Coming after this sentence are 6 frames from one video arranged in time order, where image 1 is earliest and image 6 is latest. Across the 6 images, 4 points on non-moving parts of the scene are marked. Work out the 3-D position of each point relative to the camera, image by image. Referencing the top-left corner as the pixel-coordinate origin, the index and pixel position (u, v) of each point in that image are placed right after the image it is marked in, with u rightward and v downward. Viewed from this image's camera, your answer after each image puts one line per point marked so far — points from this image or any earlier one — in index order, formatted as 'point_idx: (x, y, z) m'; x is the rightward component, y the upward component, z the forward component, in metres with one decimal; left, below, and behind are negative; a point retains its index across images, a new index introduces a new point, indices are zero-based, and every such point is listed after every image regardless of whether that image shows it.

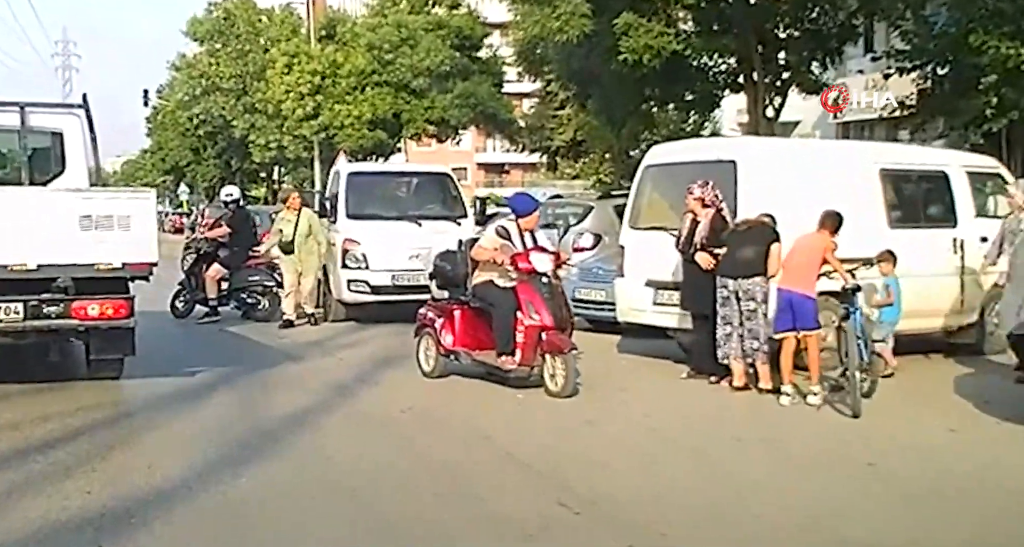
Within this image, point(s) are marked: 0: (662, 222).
0: (+1.5, +0.5, +11.6) m
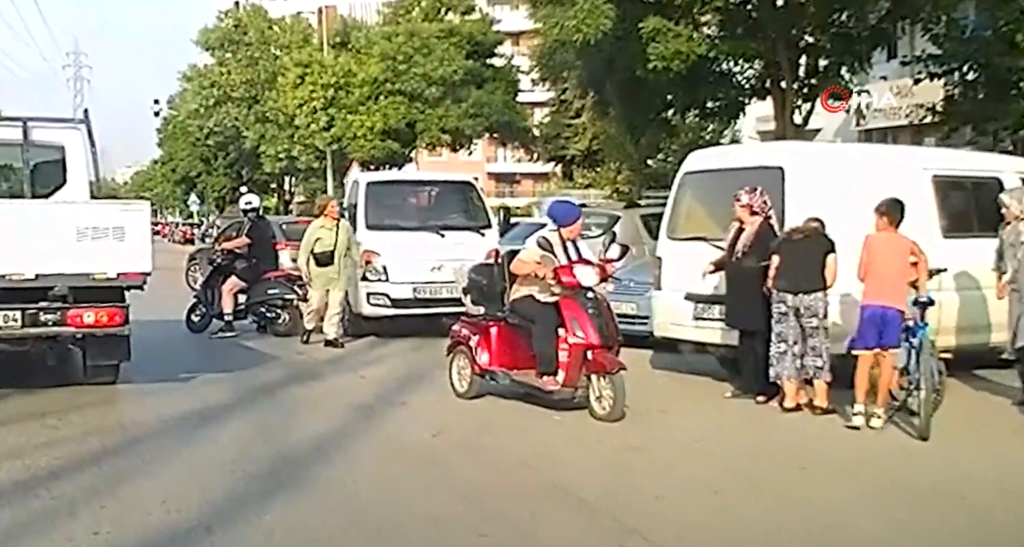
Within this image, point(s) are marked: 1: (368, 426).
0: (+1.8, +0.4, +11.0) m
1: (-1.0, -1.1, +8.4) m
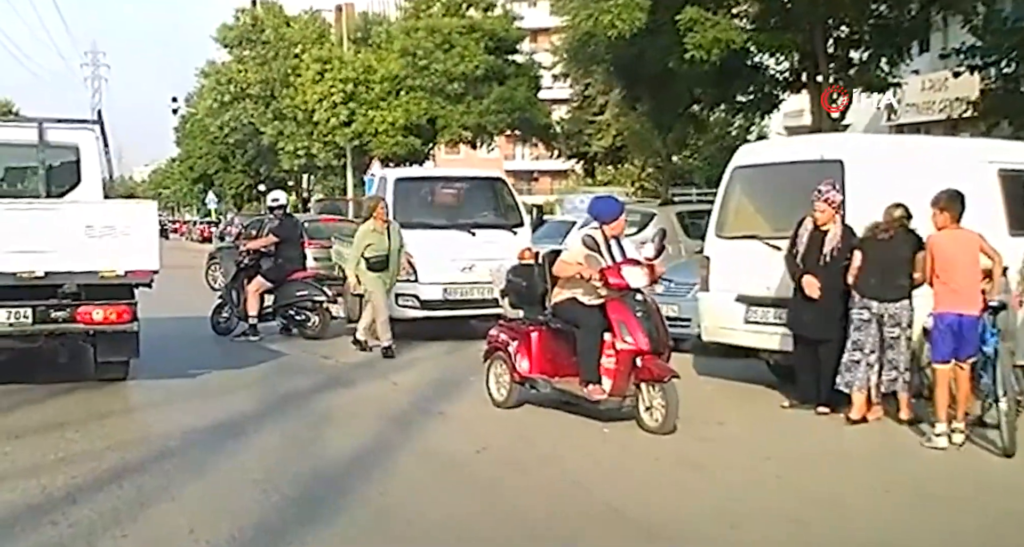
0: (+2.1, +0.4, +10.3) m
1: (-0.7, -1.1, +7.8) m
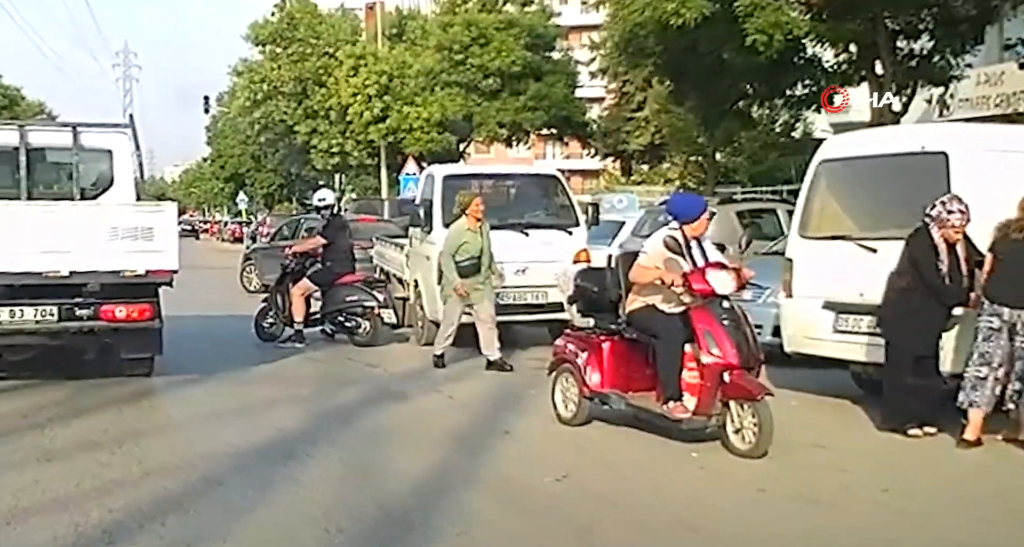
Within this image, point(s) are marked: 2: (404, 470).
0: (+2.6, +0.3, +9.5) m
1: (-0.2, -1.1, +7.0) m
2: (-0.6, -1.1, +6.8) m
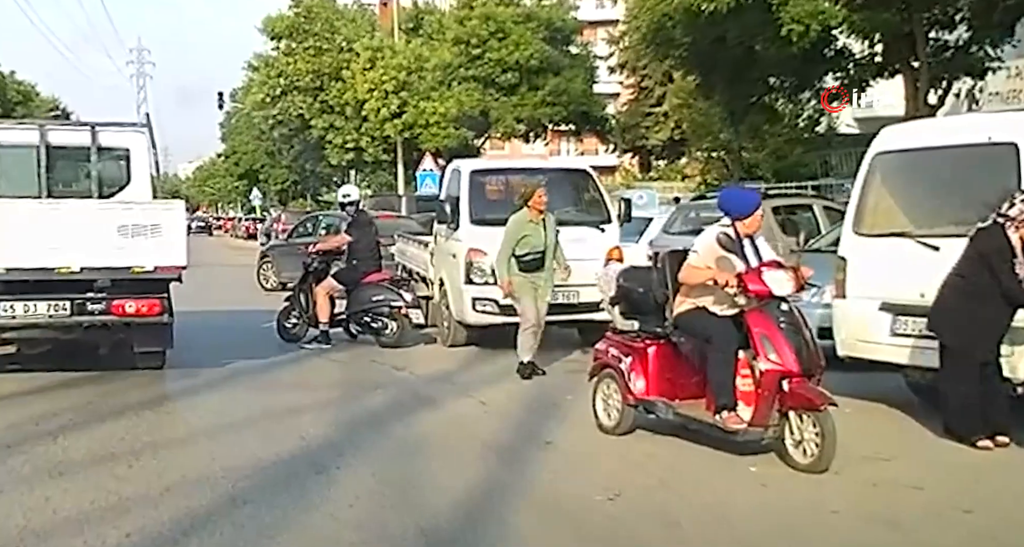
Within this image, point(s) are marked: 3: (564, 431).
0: (+2.9, +0.3, +8.9) m
1: (0.0, -1.1, +6.5) m
2: (-0.4, -1.1, +6.3) m
3: (+0.3, -1.1, +8.2) m
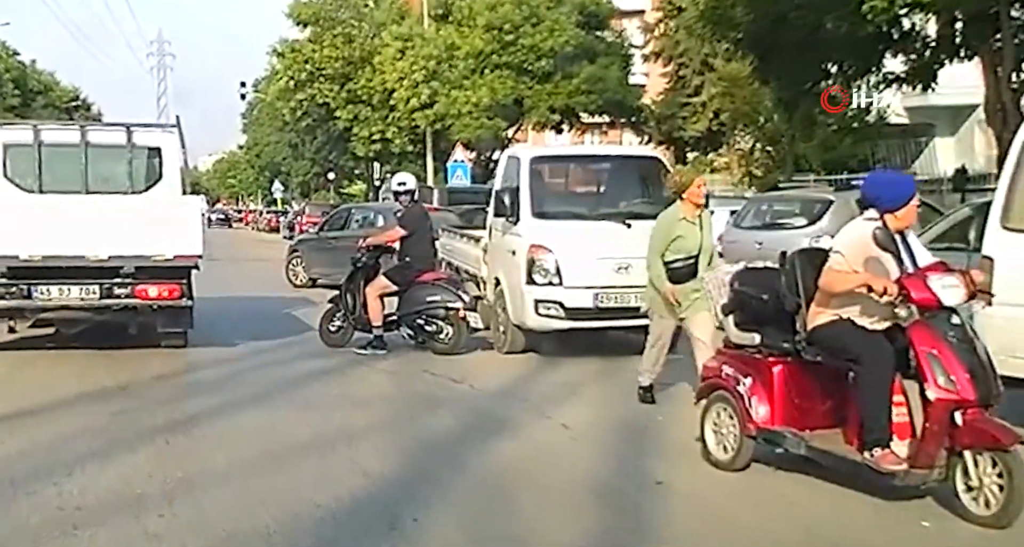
0: (+3.5, +0.3, +7.5) m
1: (+0.6, -1.2, +5.2) m
2: (+0.1, -1.2, +5.0) m
3: (+0.9, -1.1, +6.8) m
